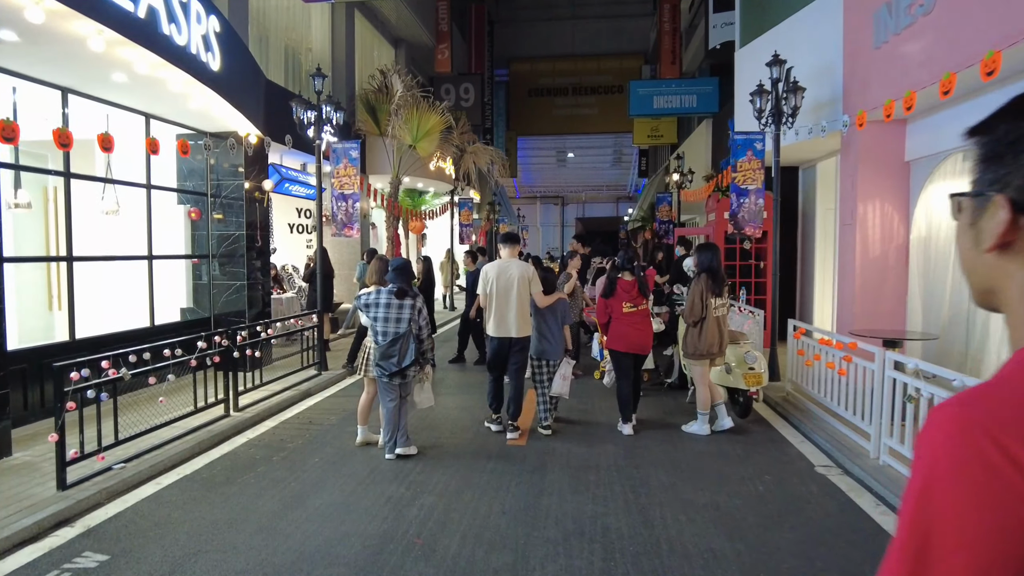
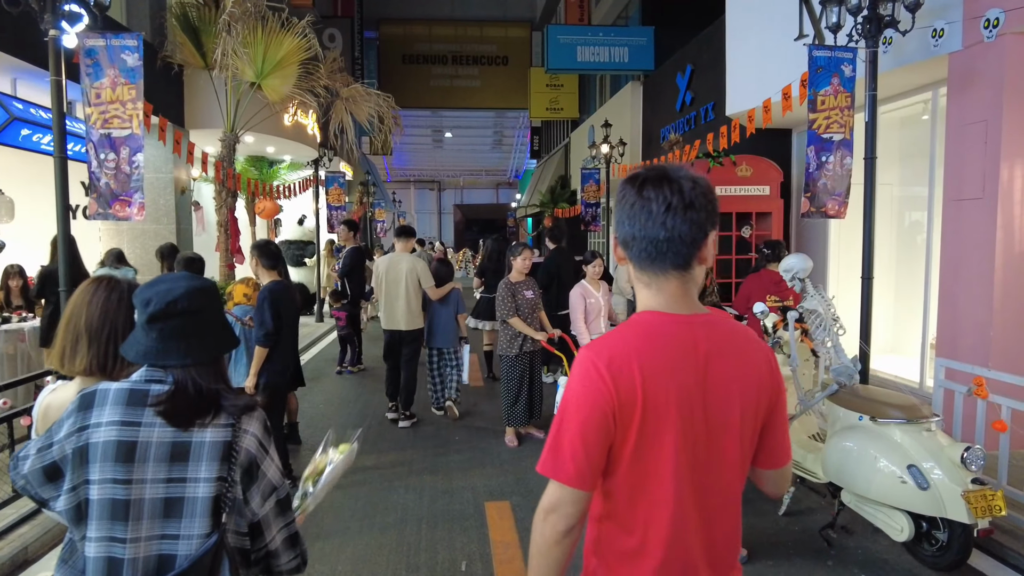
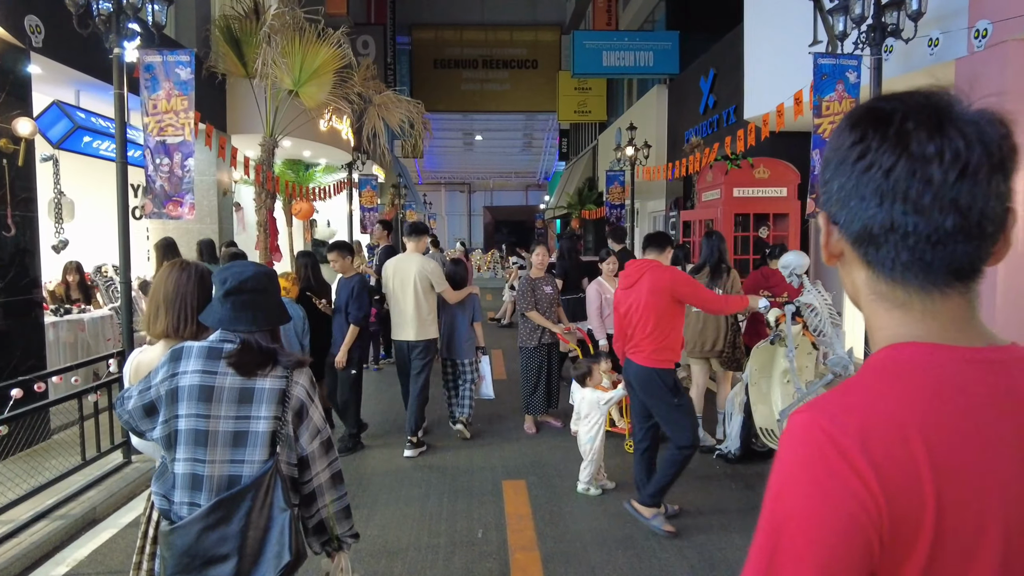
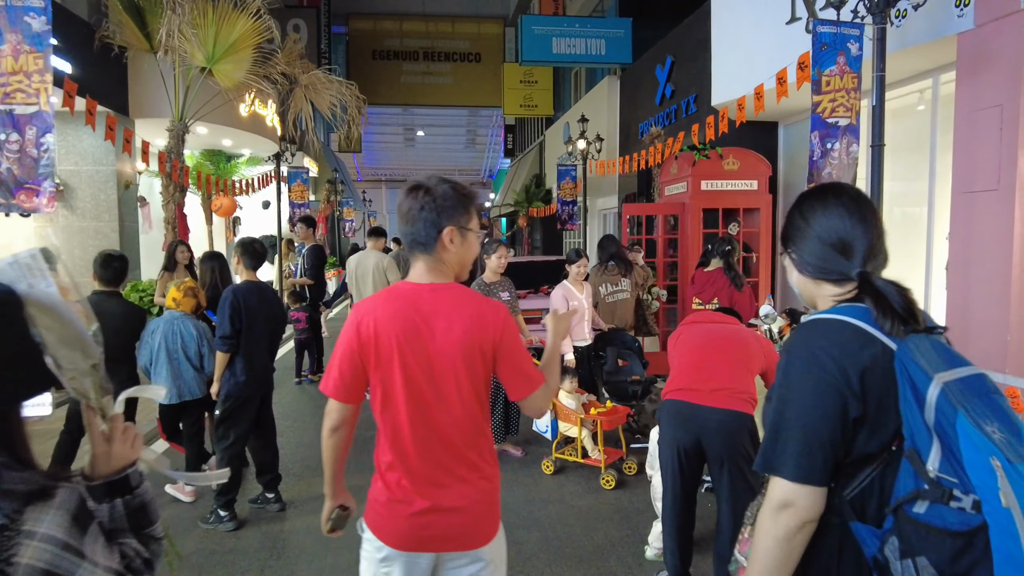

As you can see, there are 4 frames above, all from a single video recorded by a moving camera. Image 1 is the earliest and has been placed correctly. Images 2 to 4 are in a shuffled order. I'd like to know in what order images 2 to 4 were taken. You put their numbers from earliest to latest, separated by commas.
3, 2, 4
